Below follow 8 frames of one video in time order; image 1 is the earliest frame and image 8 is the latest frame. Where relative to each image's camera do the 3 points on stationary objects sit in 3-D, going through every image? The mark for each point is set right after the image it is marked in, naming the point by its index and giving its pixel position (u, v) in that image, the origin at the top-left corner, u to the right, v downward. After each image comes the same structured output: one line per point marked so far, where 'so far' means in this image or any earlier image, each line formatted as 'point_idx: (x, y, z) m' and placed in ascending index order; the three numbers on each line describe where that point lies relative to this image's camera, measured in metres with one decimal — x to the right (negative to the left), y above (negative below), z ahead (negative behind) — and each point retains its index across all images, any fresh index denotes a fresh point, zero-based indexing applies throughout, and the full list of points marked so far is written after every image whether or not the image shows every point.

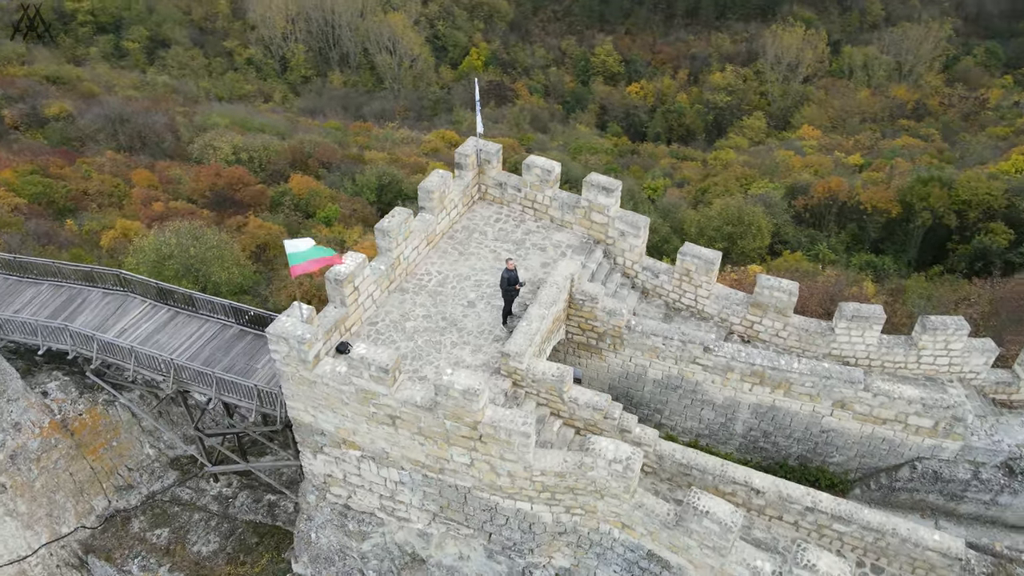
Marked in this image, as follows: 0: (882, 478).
0: (+4.3, -2.2, +8.6) m
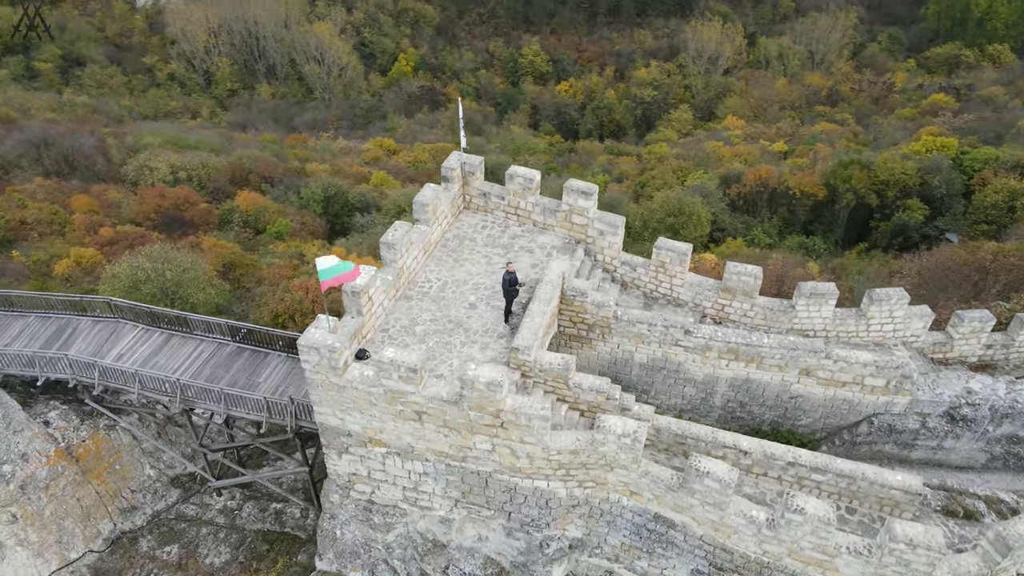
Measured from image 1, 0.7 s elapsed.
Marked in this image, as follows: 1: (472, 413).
0: (+4.4, -1.9, +9.8) m
1: (-0.4, -1.3, +7.7) m
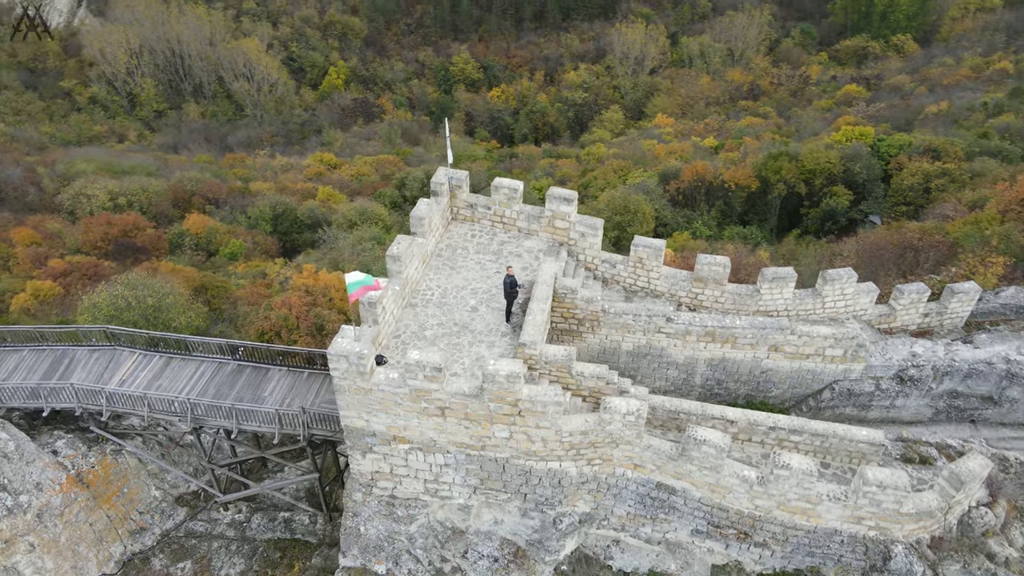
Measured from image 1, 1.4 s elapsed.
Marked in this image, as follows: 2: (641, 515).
0: (+4.4, -1.7, +10.9) m
1: (-0.2, -1.3, +8.5) m
2: (+1.7, -2.9, +9.5) m
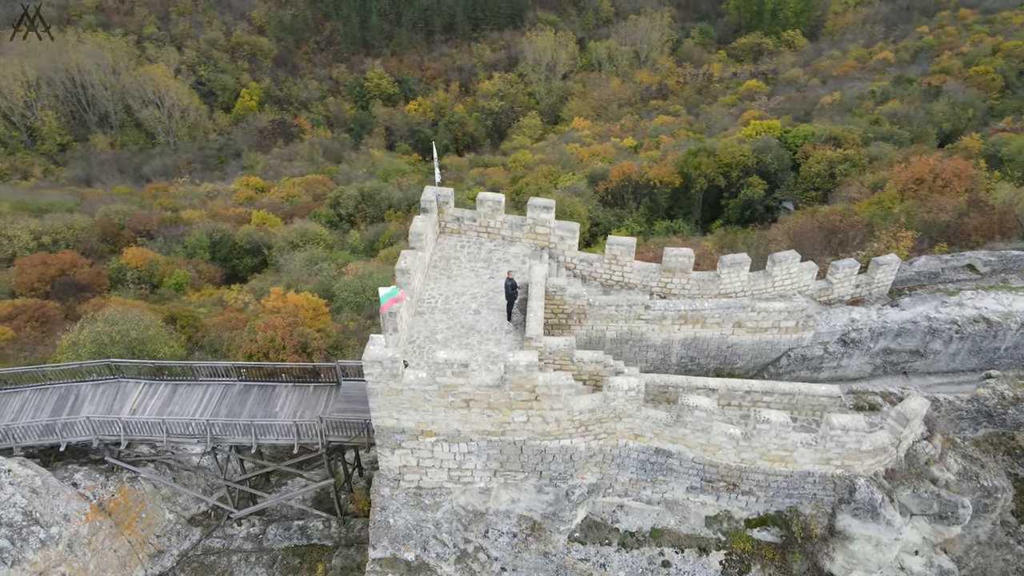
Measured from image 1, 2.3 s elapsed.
0: (+4.3, -1.4, +12.5) m
1: (0.0, -1.3, +9.6) m
2: (+1.9, -2.8, +10.8) m
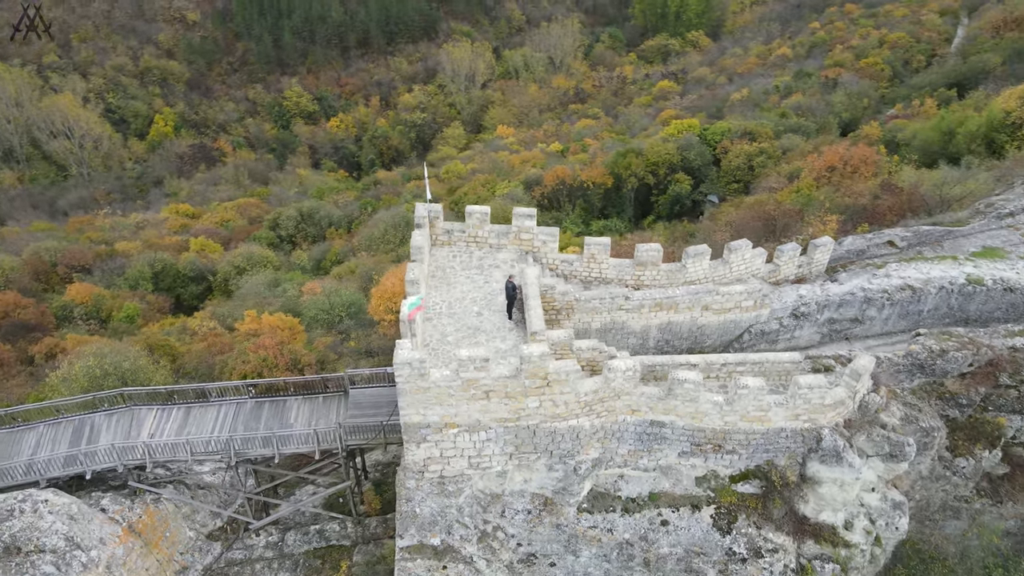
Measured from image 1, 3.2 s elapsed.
0: (+4.2, -1.1, +14.2) m
1: (+0.2, -1.3, +10.8) m
2: (+2.1, -2.6, +12.2) m
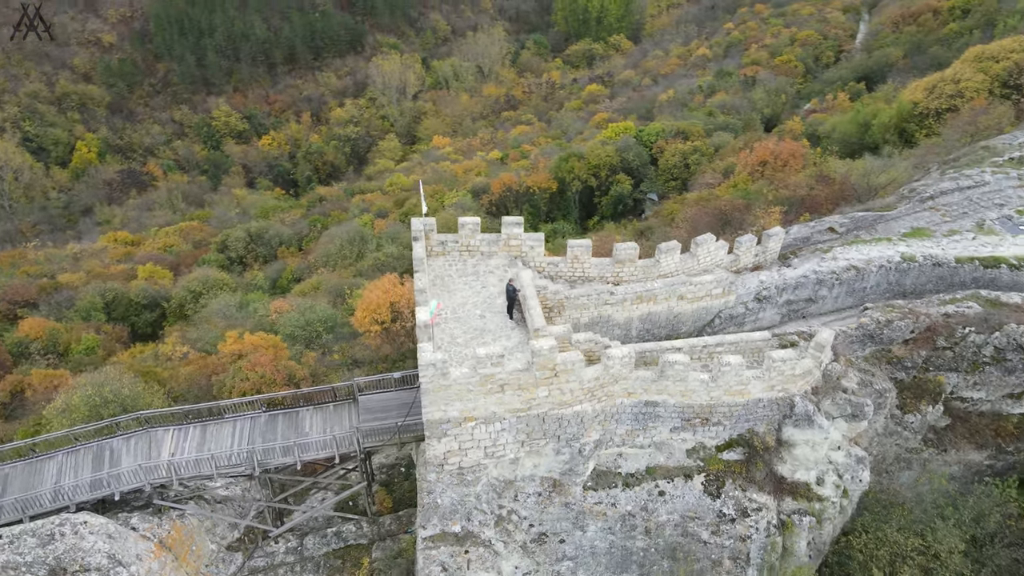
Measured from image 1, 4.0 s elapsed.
0: (+4.1, -0.9, +15.7) m
1: (+0.4, -1.4, +12.0) m
2: (+2.2, -2.5, +13.5) m
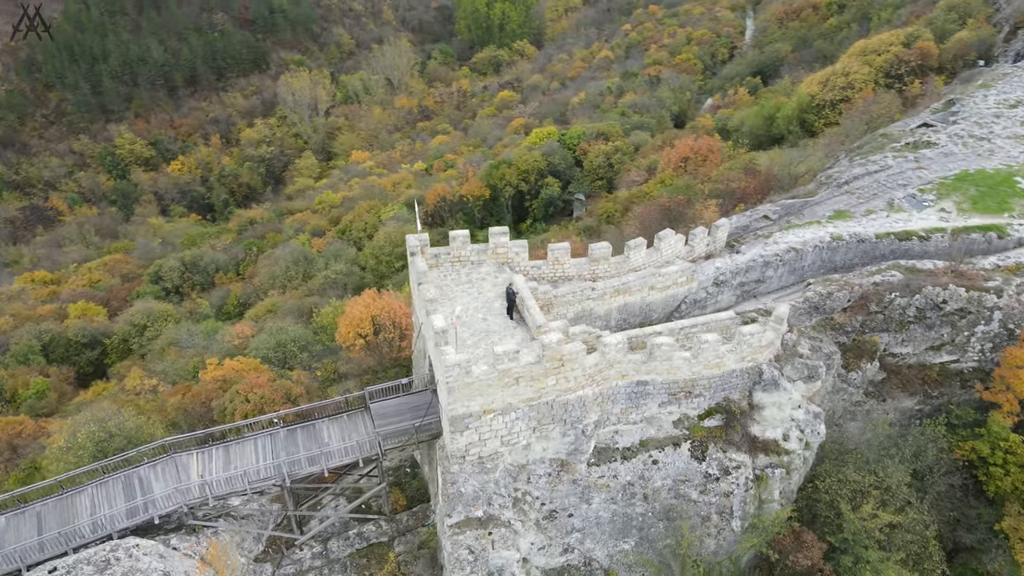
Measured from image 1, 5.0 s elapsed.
0: (+3.8, -0.6, +17.5) m
1: (+0.6, -1.4, +13.4) m
2: (+2.4, -2.4, +15.2) m
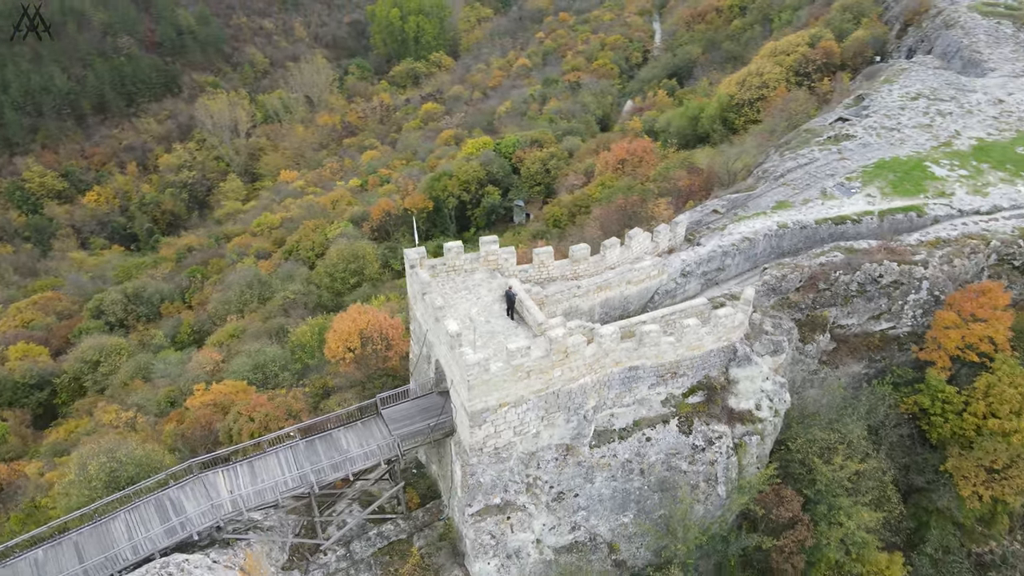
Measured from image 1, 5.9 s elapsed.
0: (+3.5, -0.4, +19.2) m
1: (+0.8, -1.4, +14.8) m
2: (+2.5, -2.3, +16.7) m
